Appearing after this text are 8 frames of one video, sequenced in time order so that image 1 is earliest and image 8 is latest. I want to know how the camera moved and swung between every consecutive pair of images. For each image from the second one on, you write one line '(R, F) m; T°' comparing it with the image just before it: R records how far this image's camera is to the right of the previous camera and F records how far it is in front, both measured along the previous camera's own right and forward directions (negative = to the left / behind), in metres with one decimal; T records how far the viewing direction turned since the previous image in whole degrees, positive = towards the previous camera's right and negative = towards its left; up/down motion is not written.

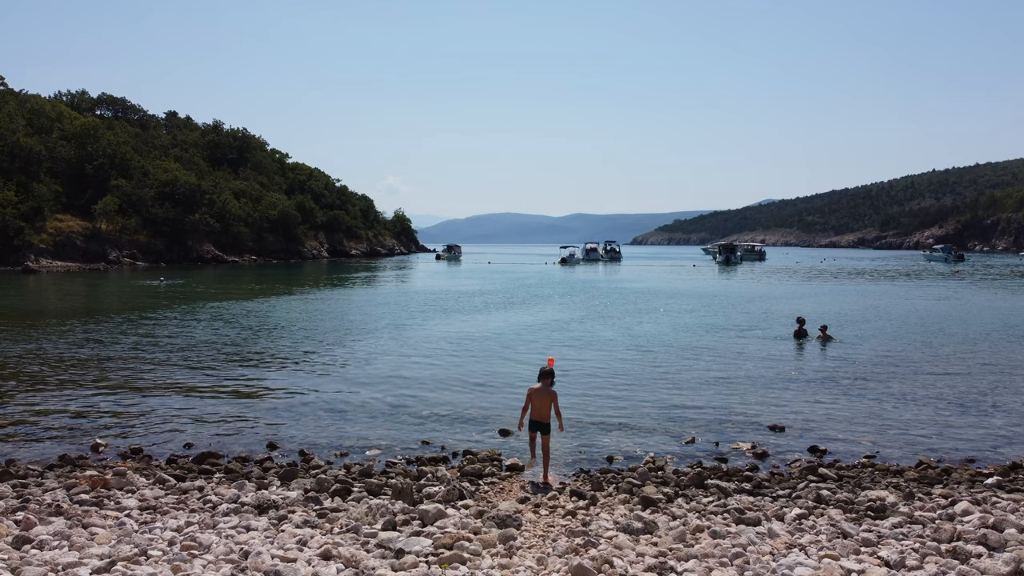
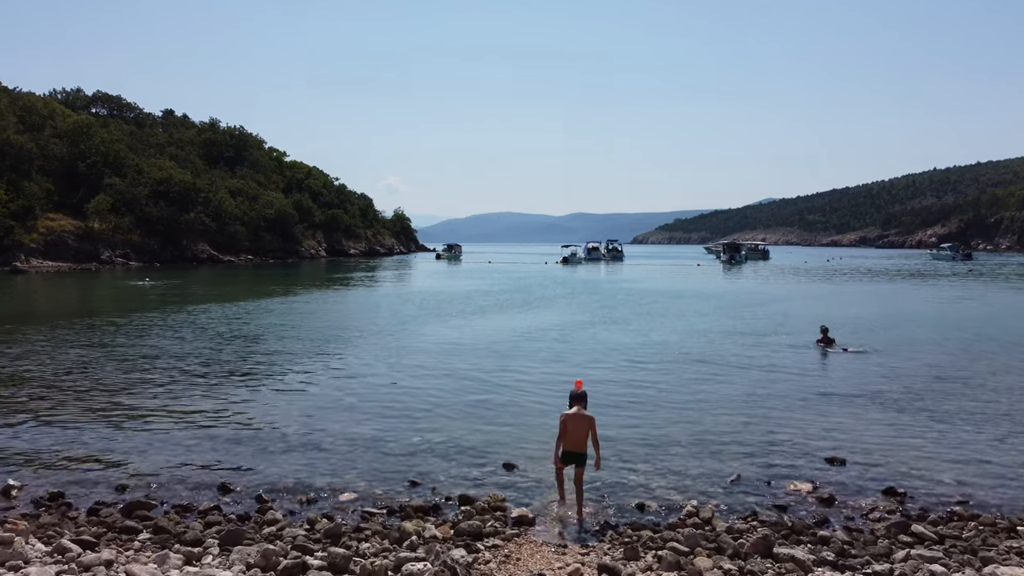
(-0.1, +2.8) m; 0°
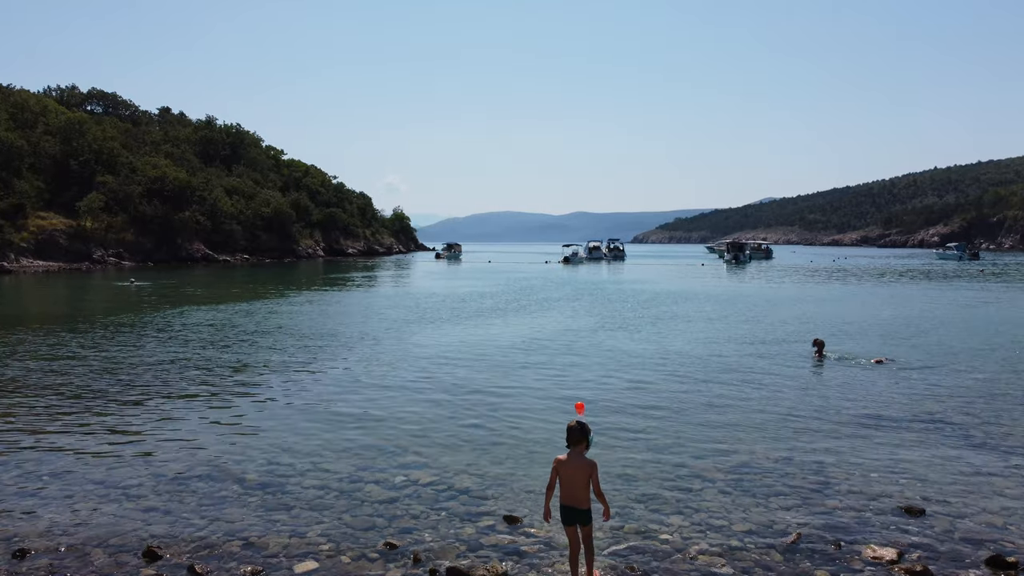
(0.0, +2.6) m; 0°
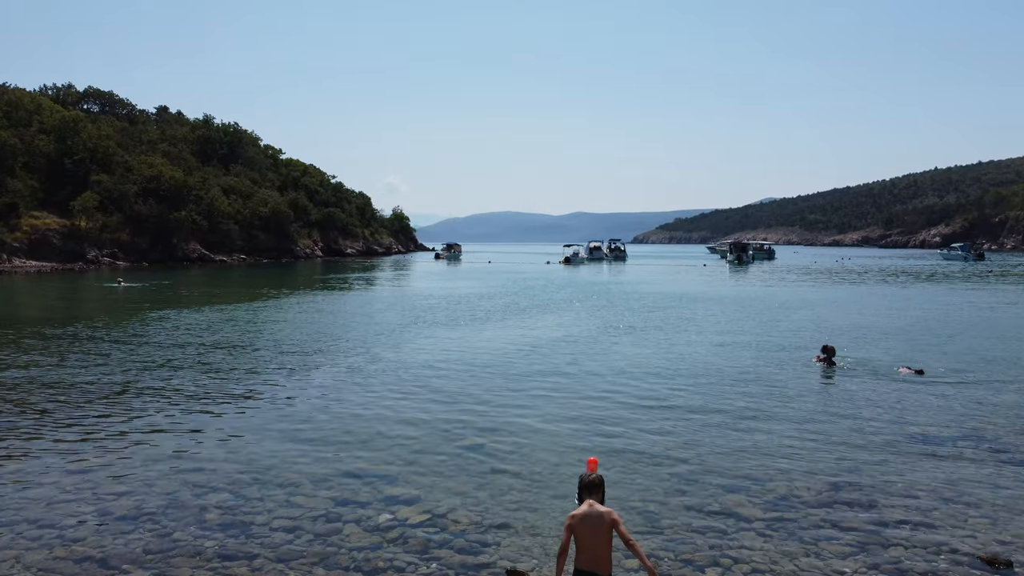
(-0.1, +1.9) m; 0°
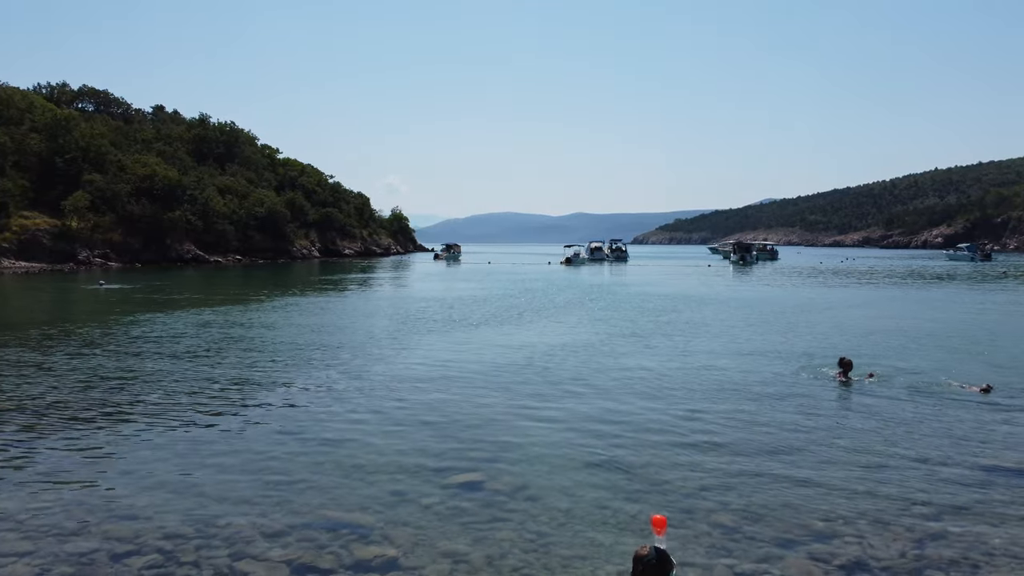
(0.0, +2.6) m; 0°
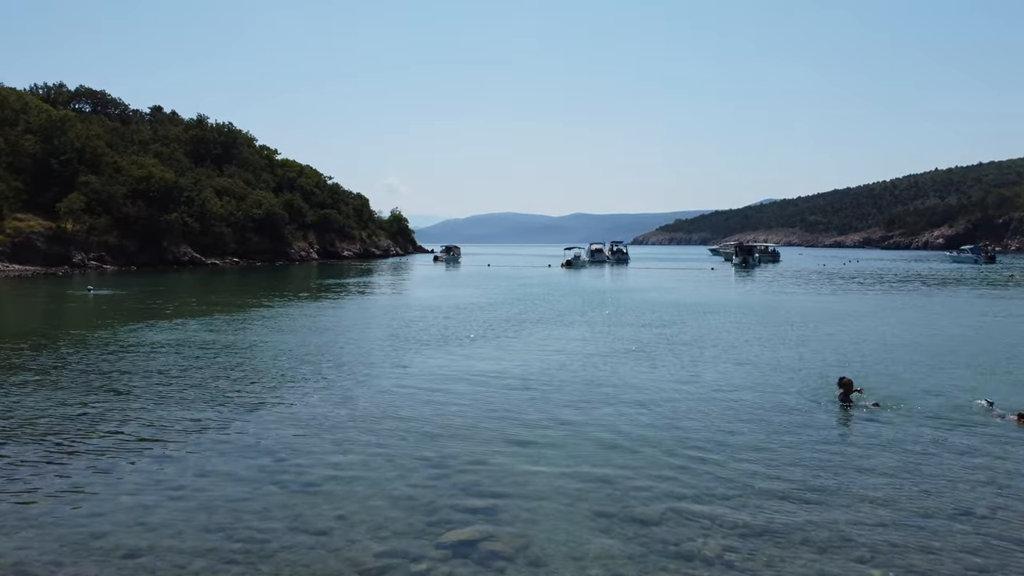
(0.0, +1.5) m; 0°
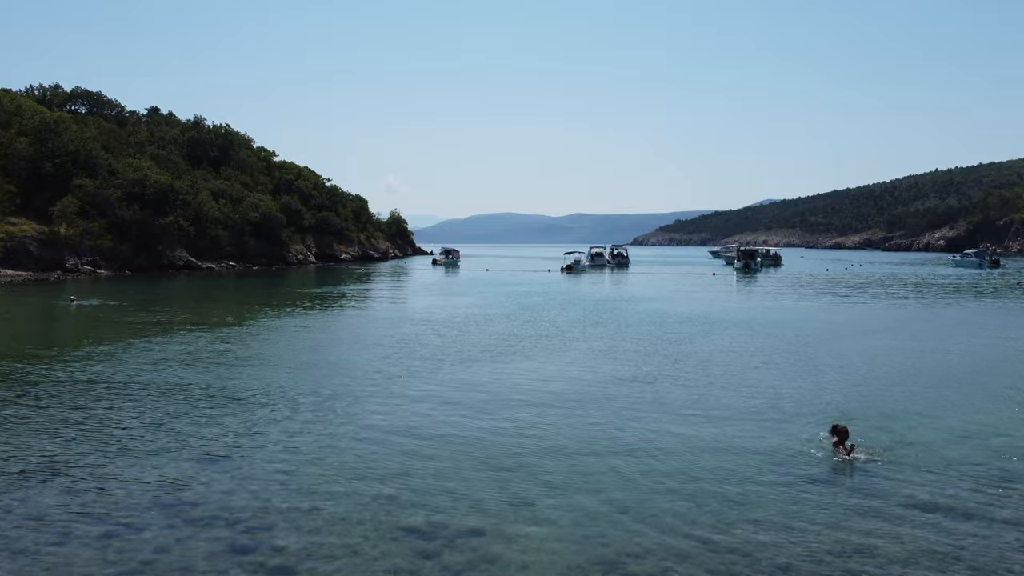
(+0.1, +1.7) m; 0°
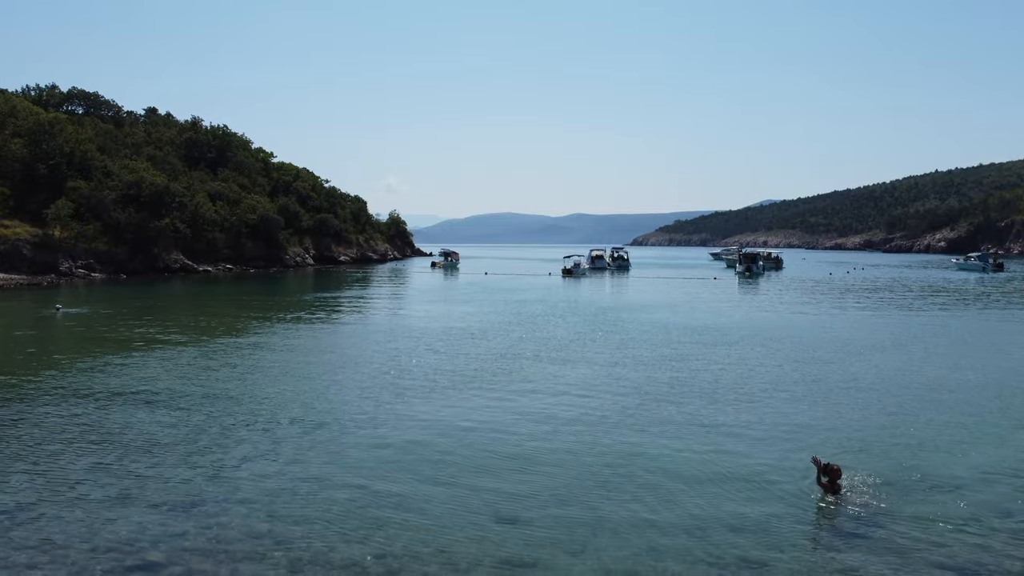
(0.0, +1.4) m; 0°
